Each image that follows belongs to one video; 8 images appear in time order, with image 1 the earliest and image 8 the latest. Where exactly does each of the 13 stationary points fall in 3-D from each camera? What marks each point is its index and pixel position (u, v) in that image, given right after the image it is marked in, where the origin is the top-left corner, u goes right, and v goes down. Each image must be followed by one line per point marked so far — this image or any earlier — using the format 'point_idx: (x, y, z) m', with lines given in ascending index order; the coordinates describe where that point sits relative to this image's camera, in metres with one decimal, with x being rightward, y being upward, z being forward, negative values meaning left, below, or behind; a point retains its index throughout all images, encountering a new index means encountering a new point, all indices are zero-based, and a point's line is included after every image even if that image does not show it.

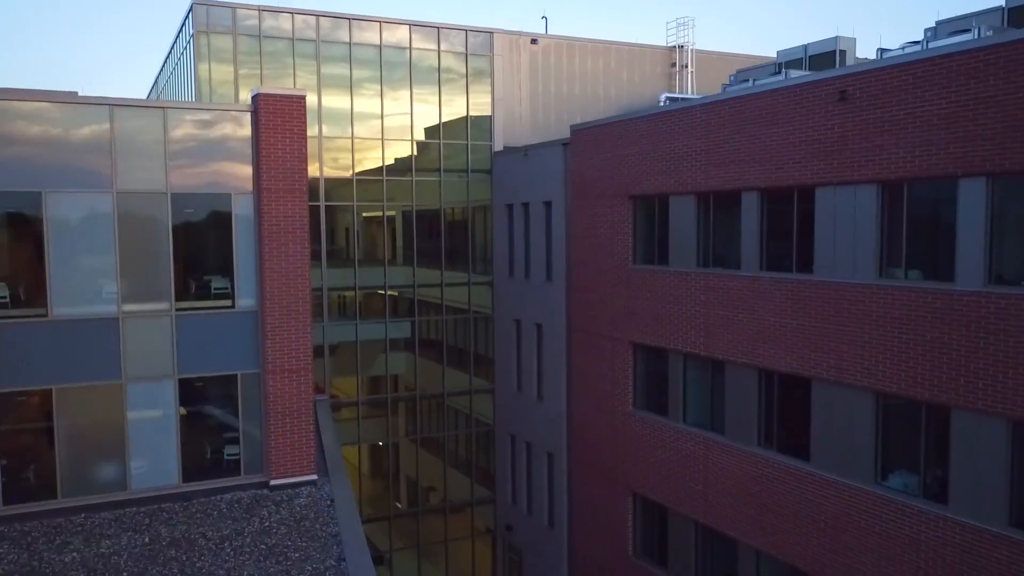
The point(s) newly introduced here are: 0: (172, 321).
0: (-6.2, -0.6, +16.2) m
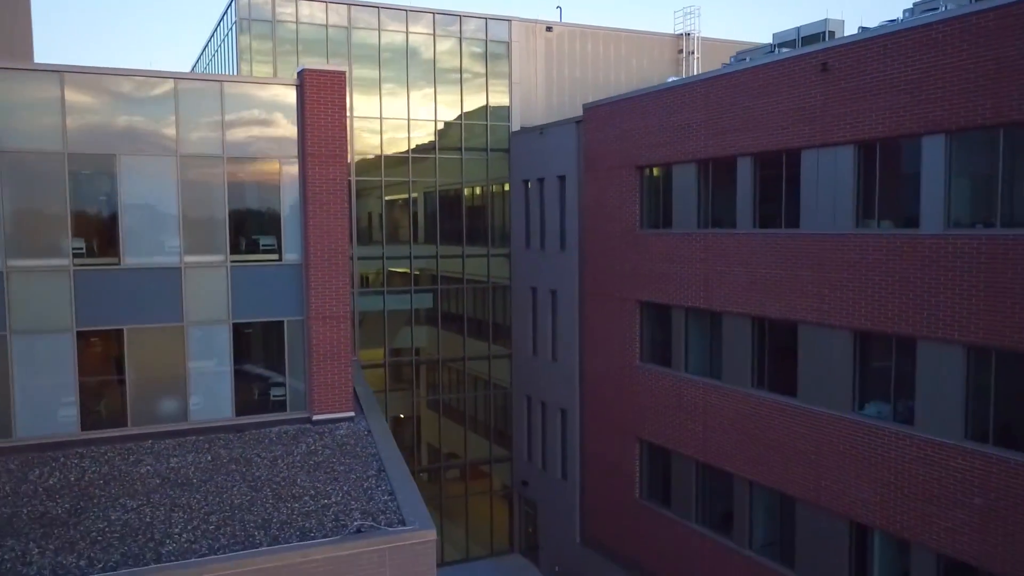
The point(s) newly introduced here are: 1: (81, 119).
0: (-5.9, +0.3, +18.2) m
1: (-8.2, +3.2, +16.9) m
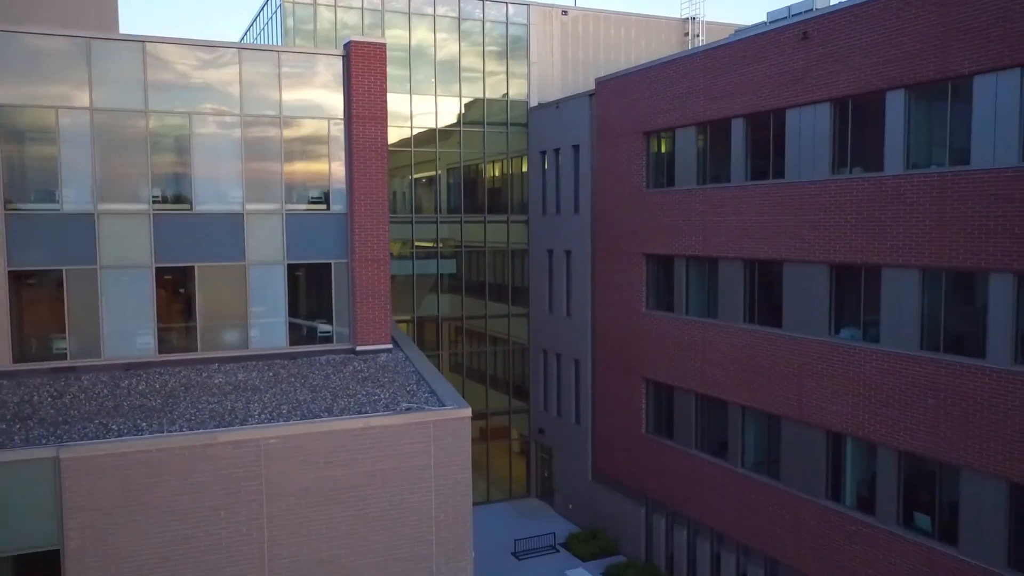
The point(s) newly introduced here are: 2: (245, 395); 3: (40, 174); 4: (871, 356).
0: (-5.4, +1.6, +20.8) m
1: (-7.7, +4.5, +19.6) m
2: (-5.1, -2.0, +16.8) m
3: (-10.0, +2.5, +18.6) m
4: (+7.0, -1.3, +17.3) m
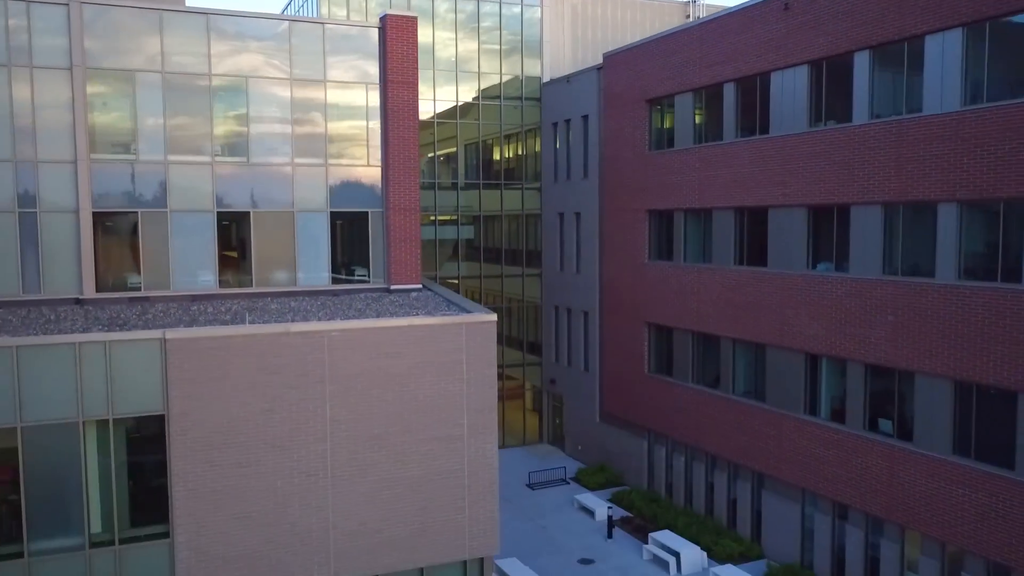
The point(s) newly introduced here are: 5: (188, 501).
0: (-5.0, +3.1, +23.5) m
1: (-7.3, +6.0, +22.3) m
2: (-4.7, -0.6, +19.6) m
3: (-9.6, +3.9, +21.4) m
4: (+7.4, +0.1, +19.9) m
5: (-5.5, -3.6, +15.0) m
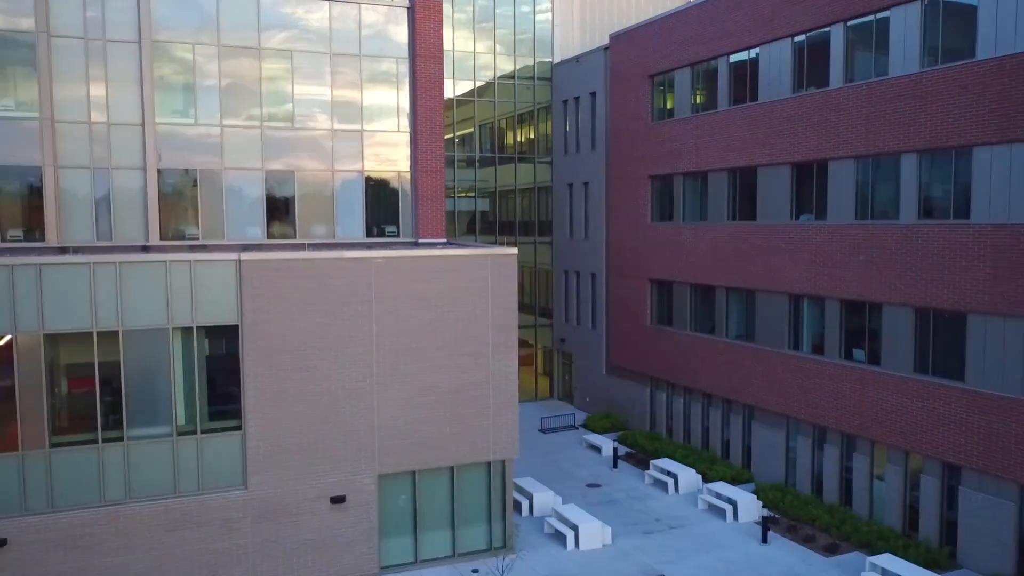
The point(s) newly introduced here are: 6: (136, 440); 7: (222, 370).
0: (-4.5, +4.5, +26.2) m
1: (-6.8, +7.4, +25.0) m
2: (-4.3, +0.8, +22.3) m
3: (-9.2, +5.3, +24.2) m
4: (+7.9, +1.5, +22.6) m
5: (-5.1, -2.2, +17.7) m
6: (-7.2, -2.9, +17.0) m
7: (-5.8, -1.6, +17.6) m
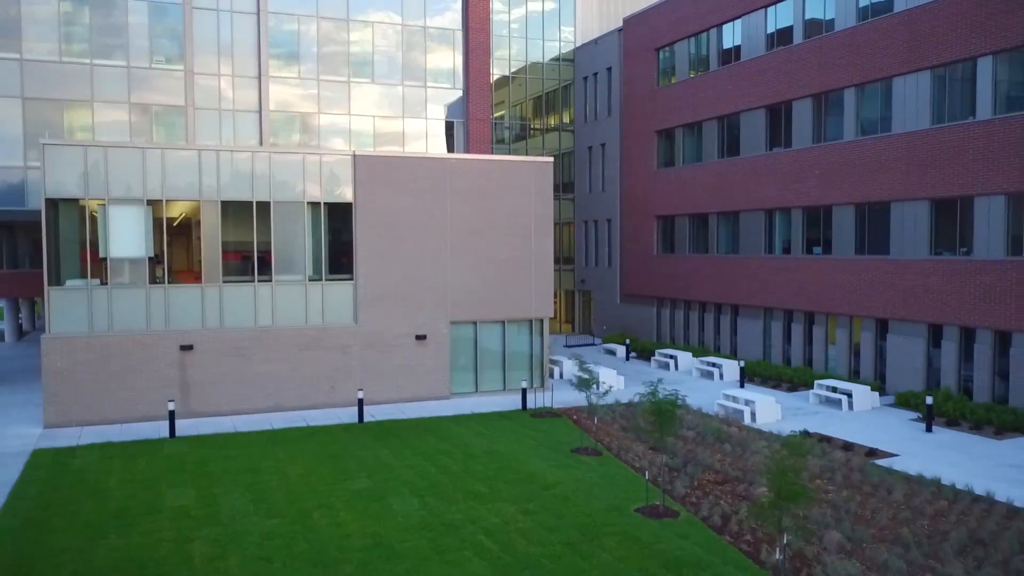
0: (-3.3, +7.2, +32.9) m
1: (-5.6, +10.2, +31.9) m
2: (-3.1, +3.7, +28.9) m
3: (-8.0, +8.2, +30.9) m
4: (+9.0, +4.3, +29.0) m
5: (-4.0, +0.9, +24.2) m
6: (-6.2, +0.1, +23.5) m
7: (-4.7, +1.5, +24.1) m
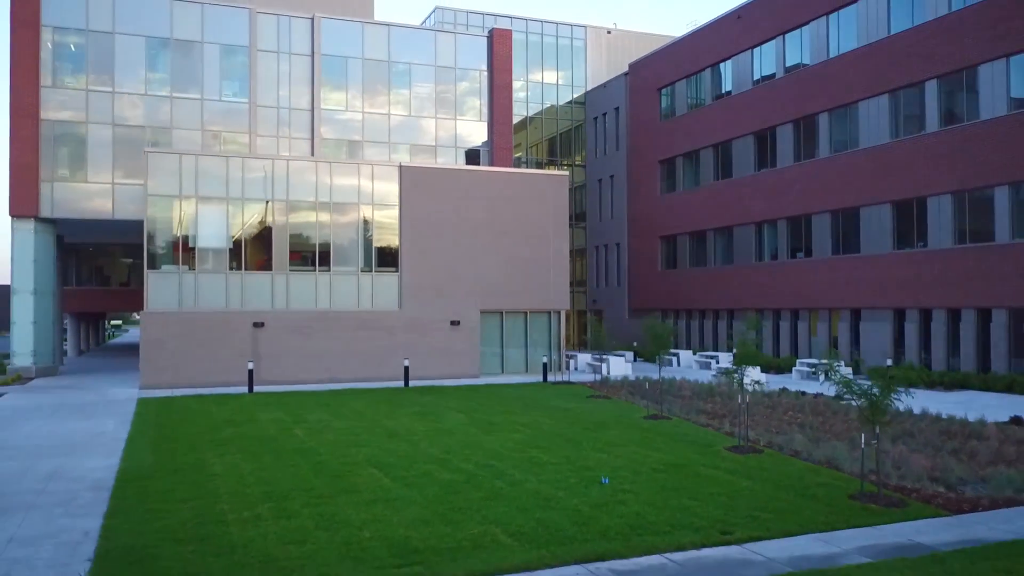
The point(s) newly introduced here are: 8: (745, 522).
0: (-2.5, +6.9, +37.5) m
1: (-4.8, +9.9, +36.6) m
2: (-2.4, +3.6, +33.1) m
3: (-7.2, +7.9, +35.6) m
4: (+9.8, +4.2, +33.1) m
5: (-3.3, +1.1, +28.3) m
6: (-5.5, +0.4, +27.6) m
7: (-4.0, +1.7, +28.3) m
8: (+2.5, -2.5, +9.7) m
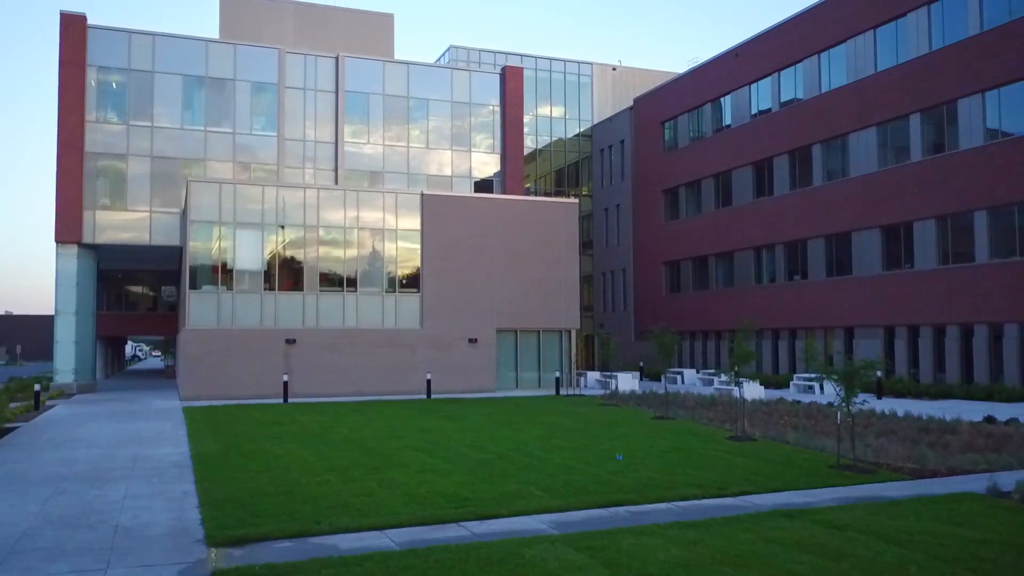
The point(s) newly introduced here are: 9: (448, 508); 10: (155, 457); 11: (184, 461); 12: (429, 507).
0: (-2.0, +5.9, +39.7) m
1: (-4.3, +8.9, +38.9) m
2: (-1.9, +2.8, +35.2) m
3: (-6.7, +7.0, +37.8) m
4: (+10.3, +3.4, +35.2) m
5: (-2.8, +0.5, +30.3) m
6: (-5.0, -0.2, +29.5) m
7: (-3.5, +1.1, +30.3) m
8: (+2.9, -2.5, +11.5) m
9: (-0.7, -2.5, +10.1) m
10: (-6.0, -2.8, +14.9) m
11: (-5.3, -2.8, +14.2) m
12: (-0.9, -2.5, +10.1) m
